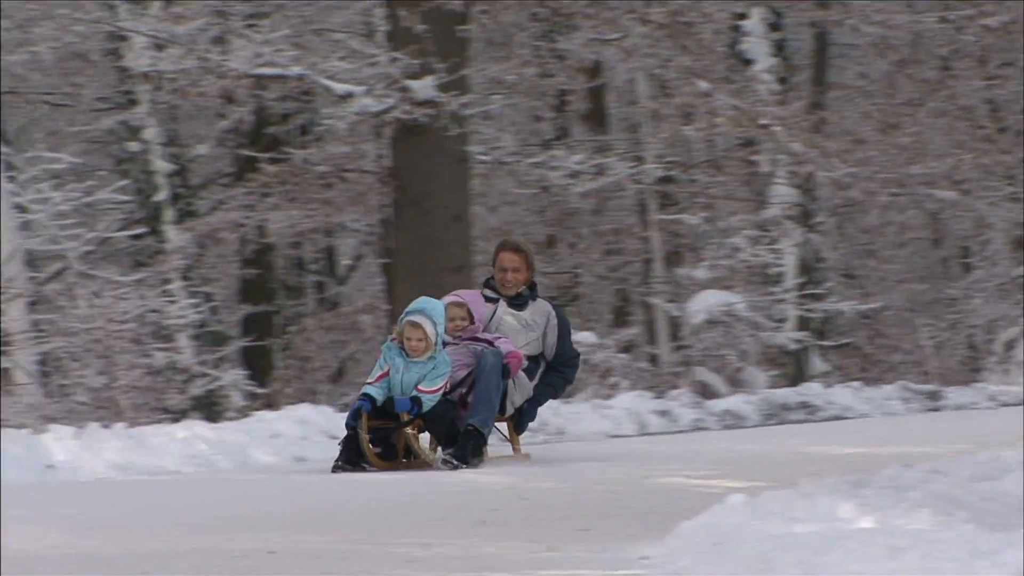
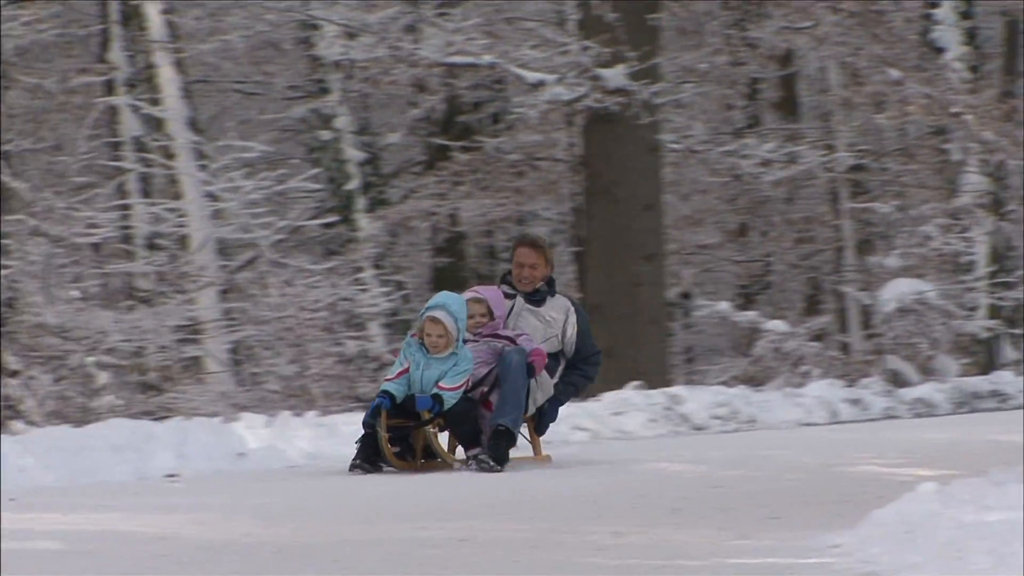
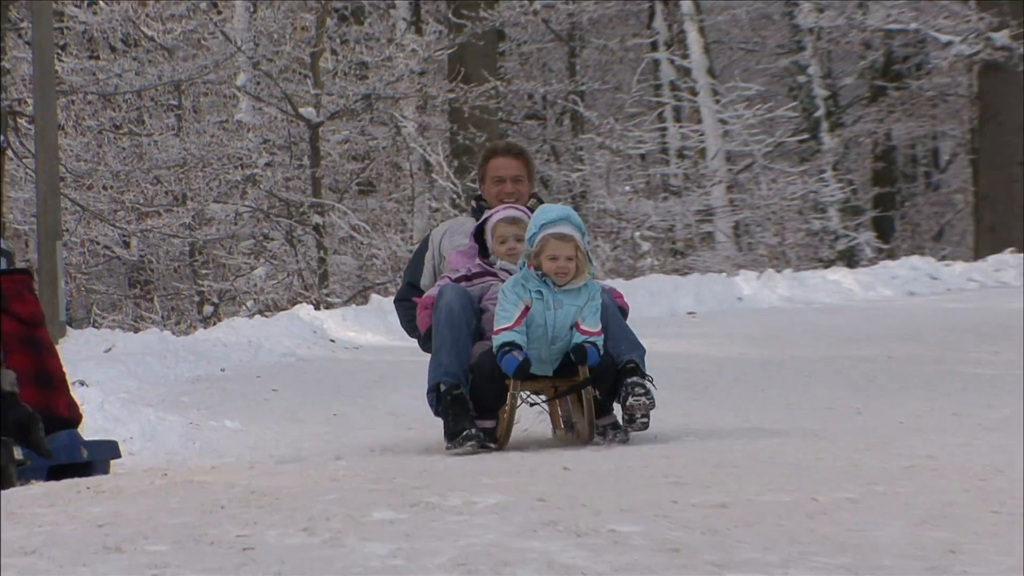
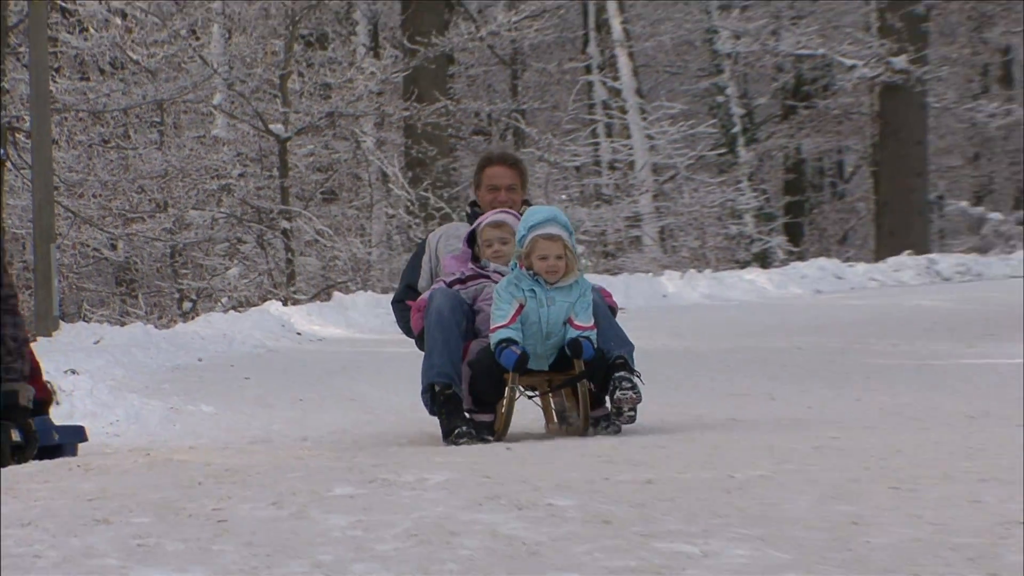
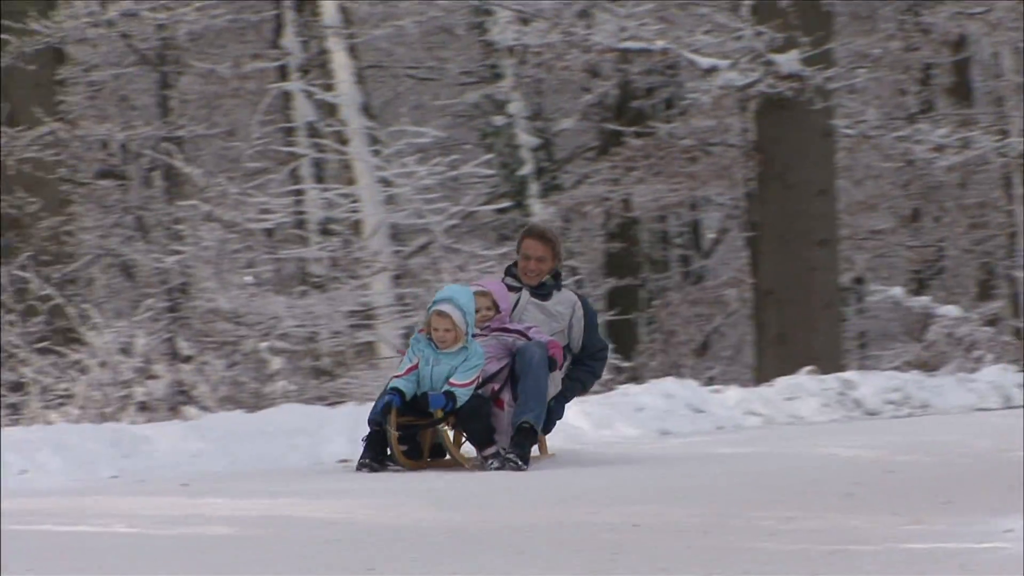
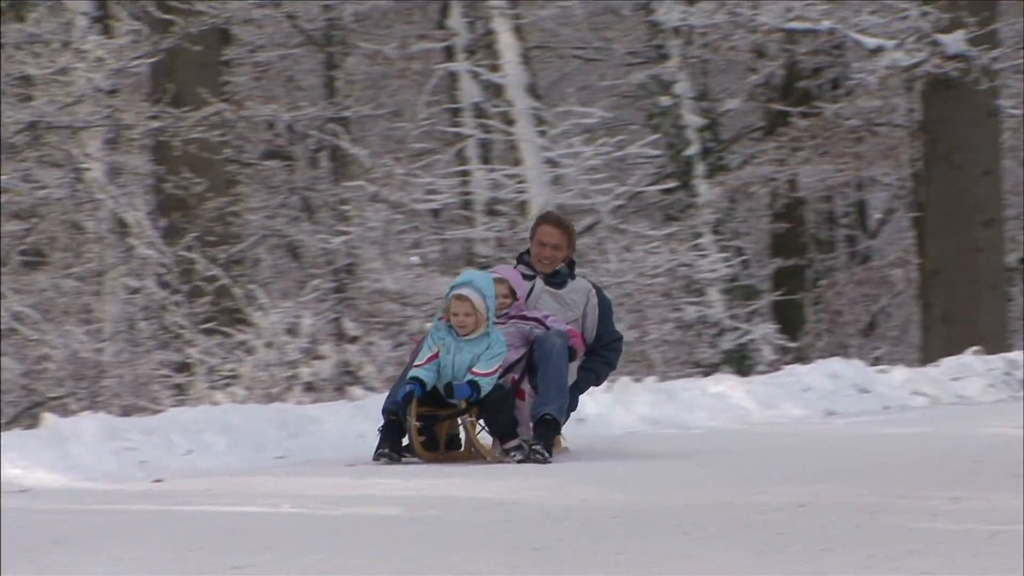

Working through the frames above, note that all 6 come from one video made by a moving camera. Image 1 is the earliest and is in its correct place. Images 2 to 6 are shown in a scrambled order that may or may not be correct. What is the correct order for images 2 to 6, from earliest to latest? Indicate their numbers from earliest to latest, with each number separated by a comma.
2, 5, 6, 3, 4
